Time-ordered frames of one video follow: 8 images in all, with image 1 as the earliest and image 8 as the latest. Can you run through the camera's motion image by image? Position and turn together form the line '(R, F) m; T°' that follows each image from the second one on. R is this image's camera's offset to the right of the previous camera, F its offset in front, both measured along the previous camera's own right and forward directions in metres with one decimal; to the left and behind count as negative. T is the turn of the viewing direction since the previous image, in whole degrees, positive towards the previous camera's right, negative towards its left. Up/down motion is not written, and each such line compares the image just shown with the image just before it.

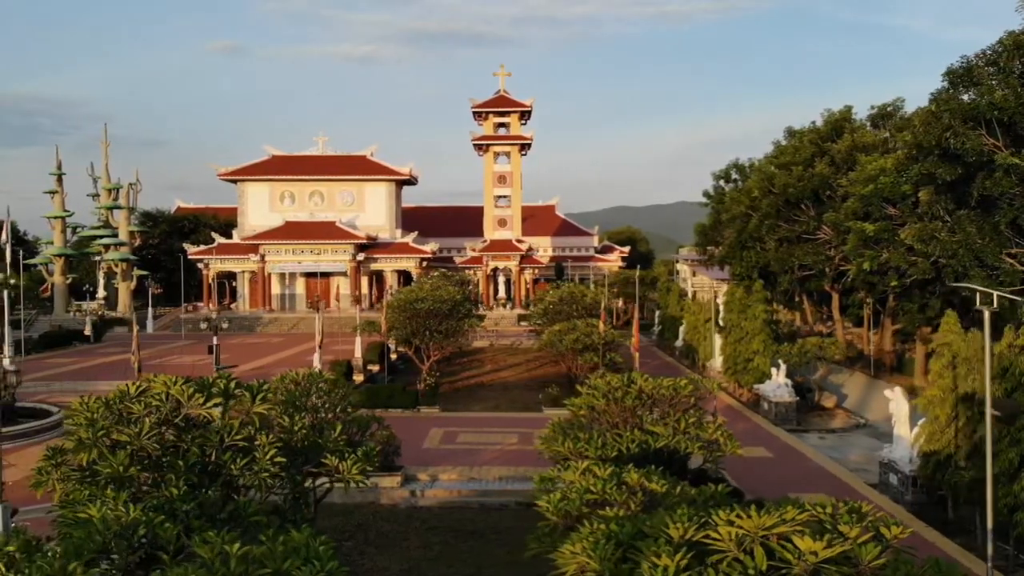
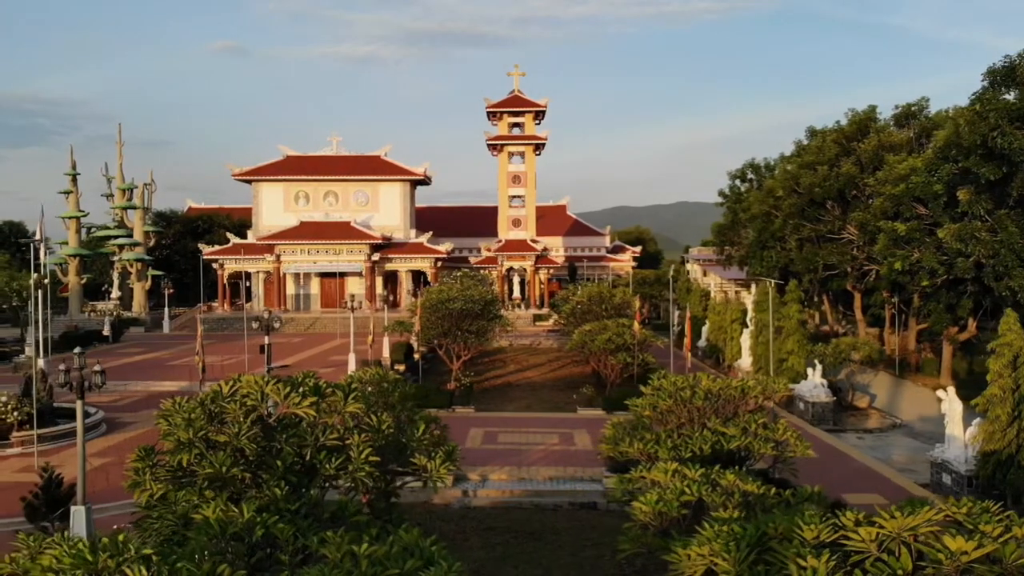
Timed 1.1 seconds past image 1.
(-0.9, +0.1) m; 0°
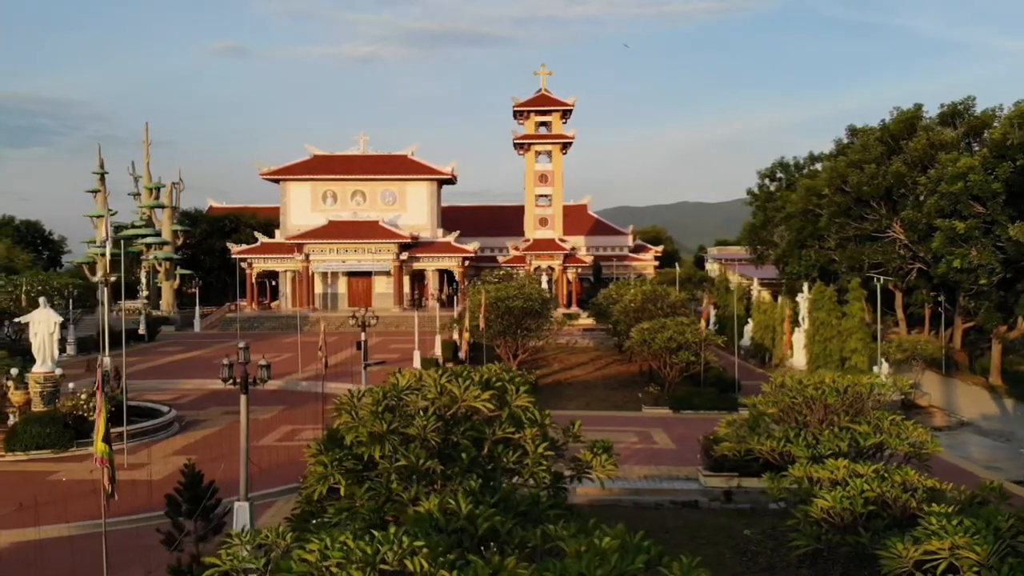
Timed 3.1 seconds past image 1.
(-1.7, +0.1) m; 0°
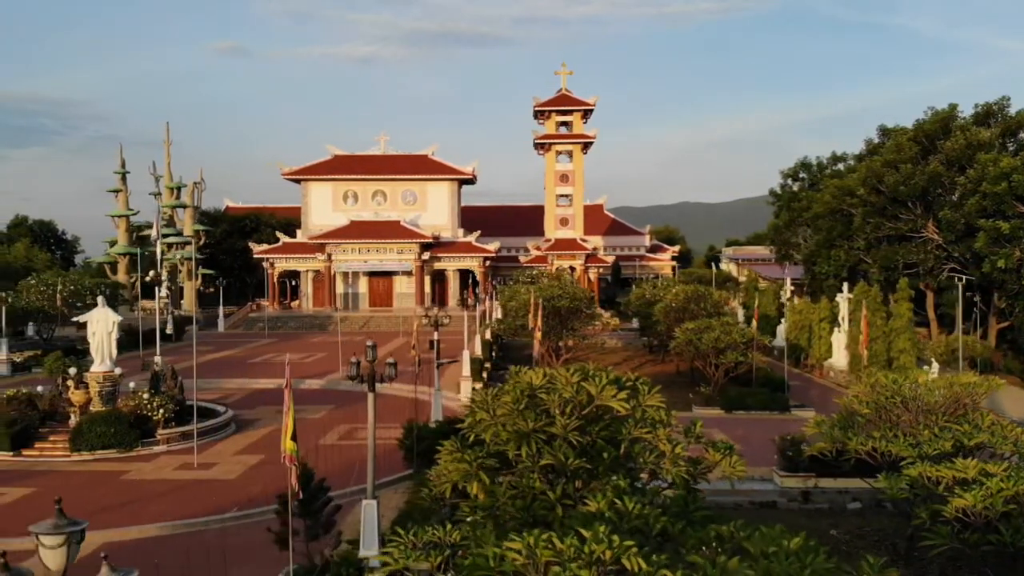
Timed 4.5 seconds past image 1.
(-1.3, 0.0) m; 0°
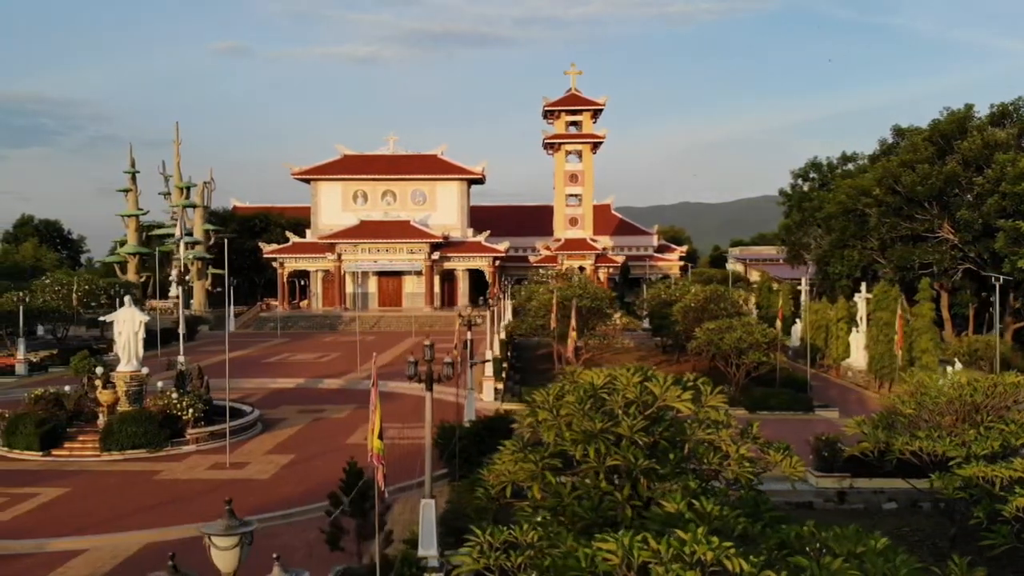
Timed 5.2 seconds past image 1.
(-0.6, 0.0) m; 0°
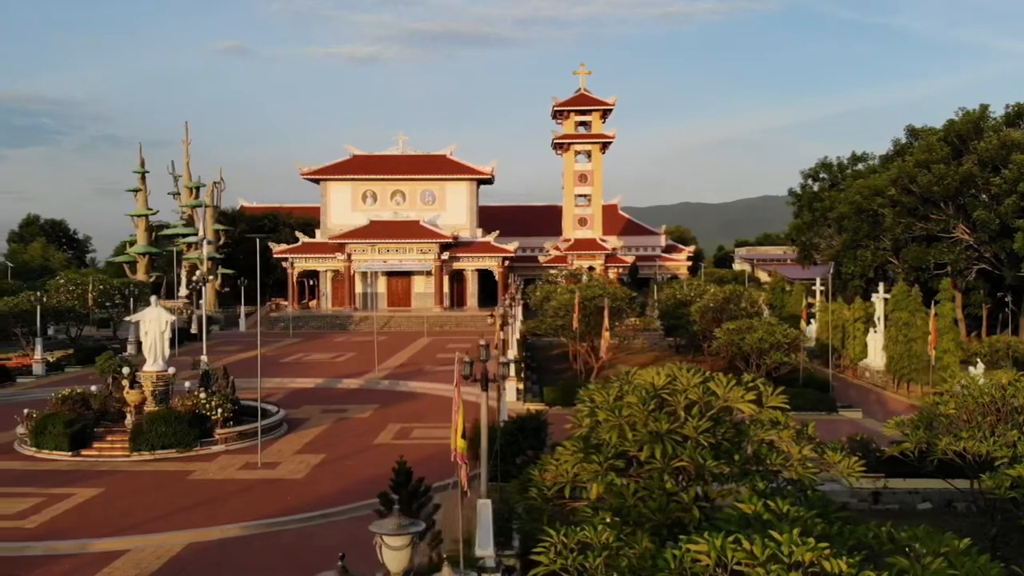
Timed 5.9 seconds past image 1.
(-0.6, 0.0) m; 0°
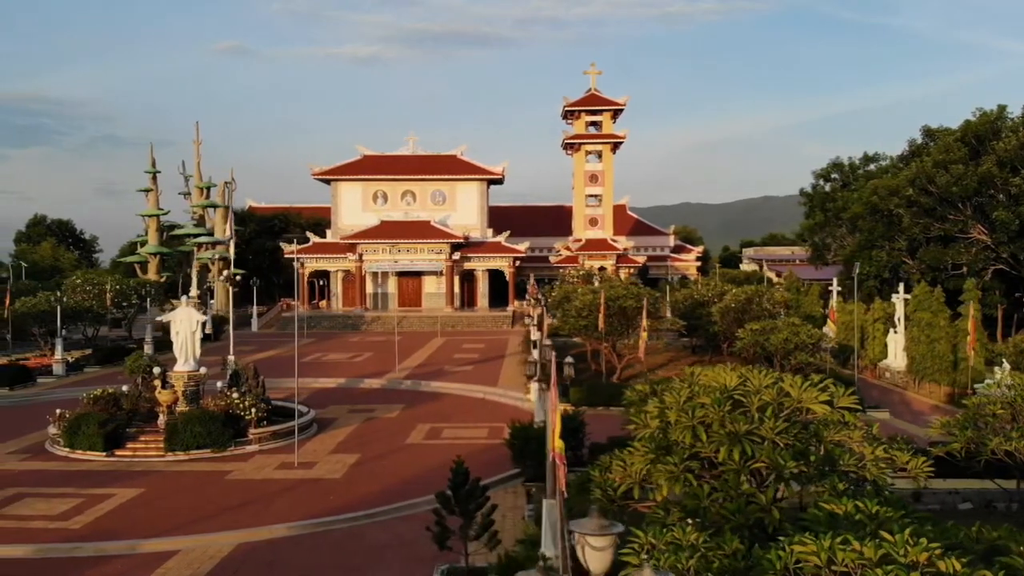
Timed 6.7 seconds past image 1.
(-0.7, 0.0) m; 0°
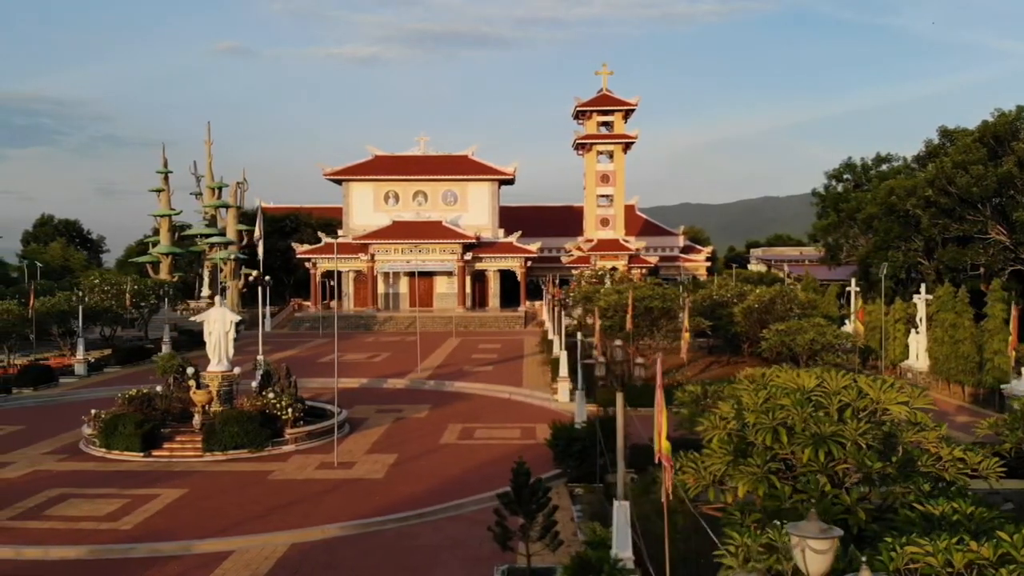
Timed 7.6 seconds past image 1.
(-0.7, 0.0) m; 0°
